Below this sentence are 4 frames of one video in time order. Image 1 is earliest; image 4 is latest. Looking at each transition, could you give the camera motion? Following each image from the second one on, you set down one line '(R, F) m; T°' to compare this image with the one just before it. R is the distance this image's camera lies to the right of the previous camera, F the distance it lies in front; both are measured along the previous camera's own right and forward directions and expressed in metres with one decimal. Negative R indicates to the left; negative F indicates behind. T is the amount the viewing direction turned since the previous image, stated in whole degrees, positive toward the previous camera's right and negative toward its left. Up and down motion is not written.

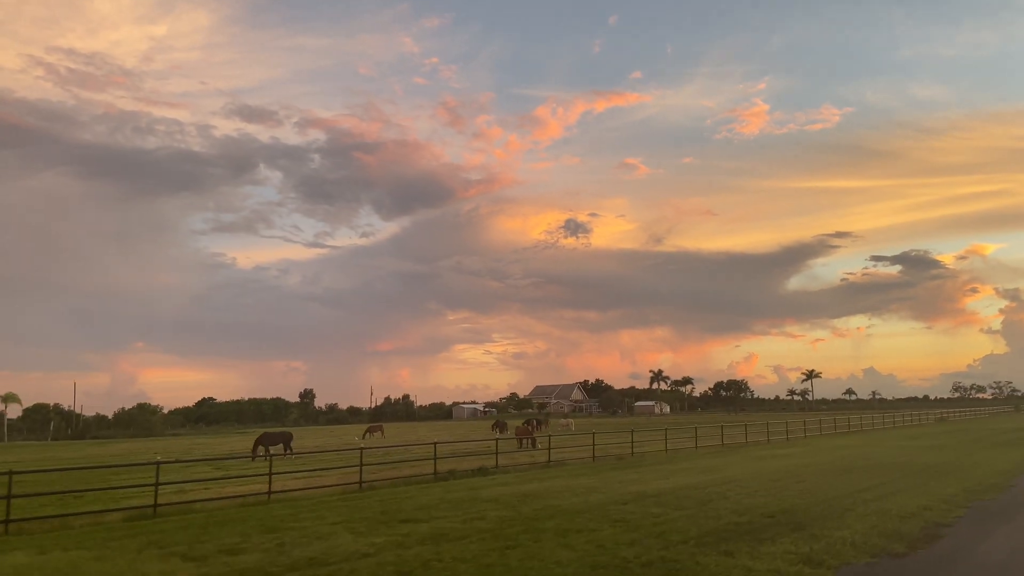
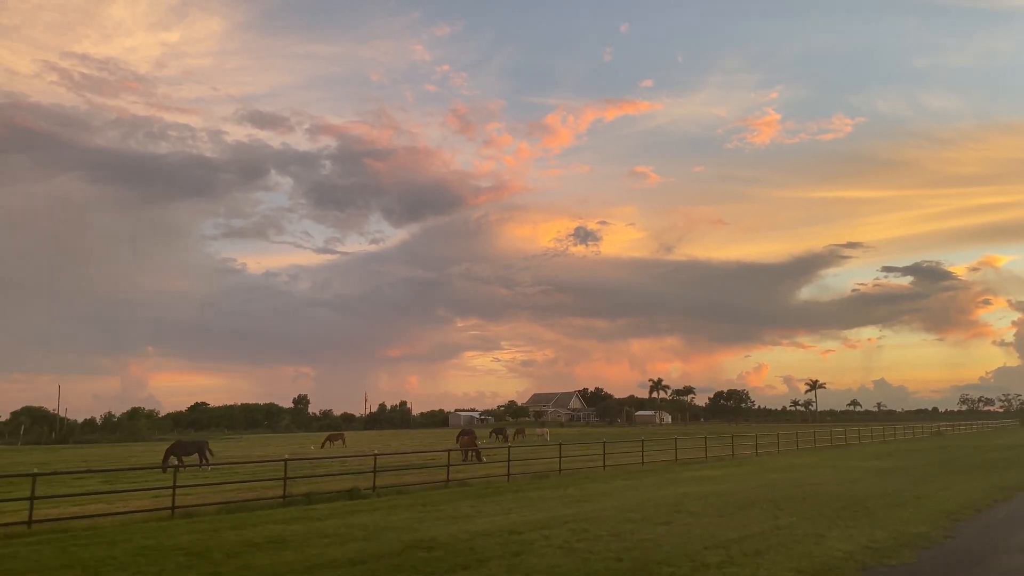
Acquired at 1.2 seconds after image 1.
(+4.1, +4.1) m; -1°
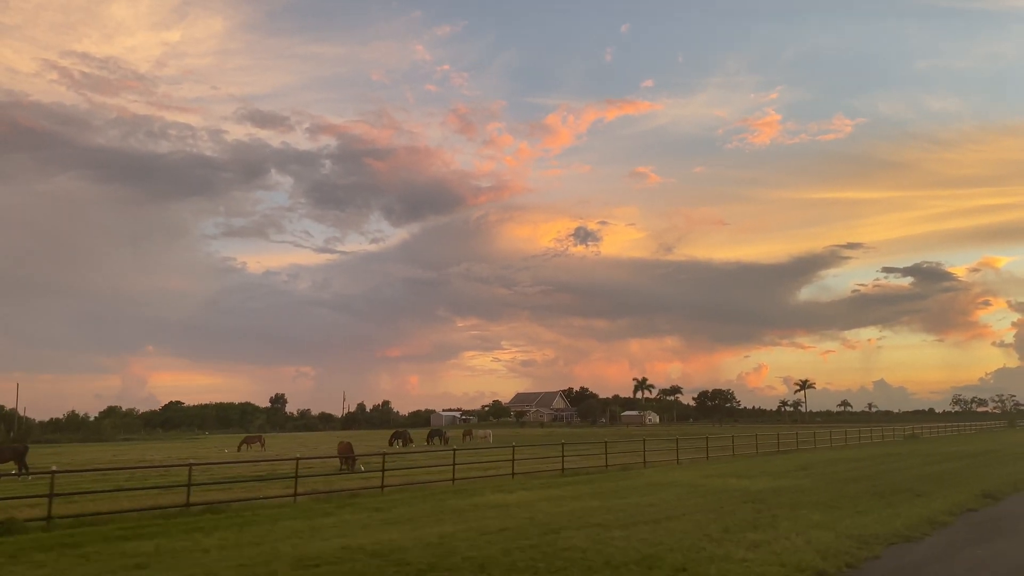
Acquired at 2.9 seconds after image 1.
(+6.2, +6.0) m; 0°
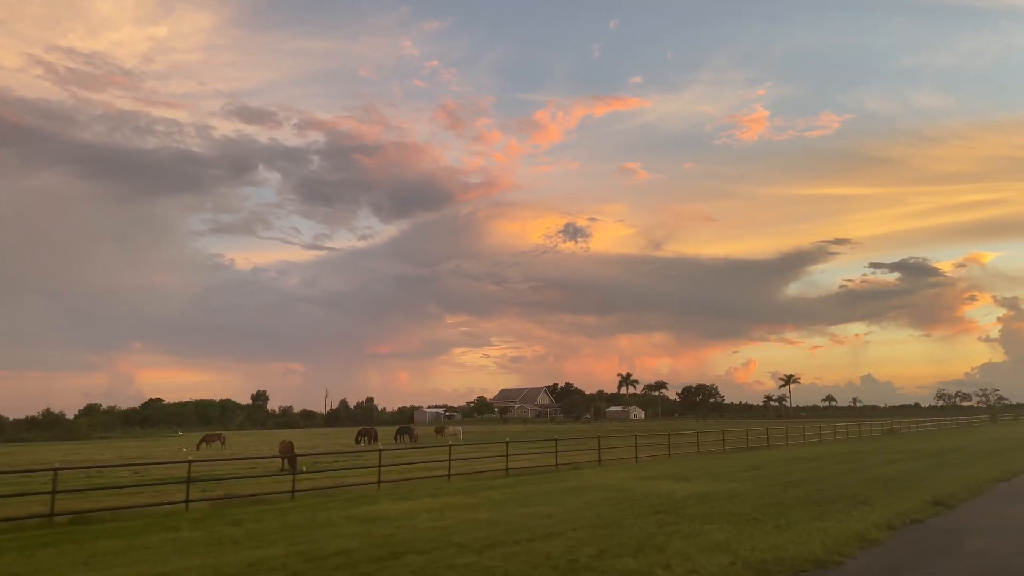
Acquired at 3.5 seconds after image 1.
(+1.9, +1.9) m; +1°
